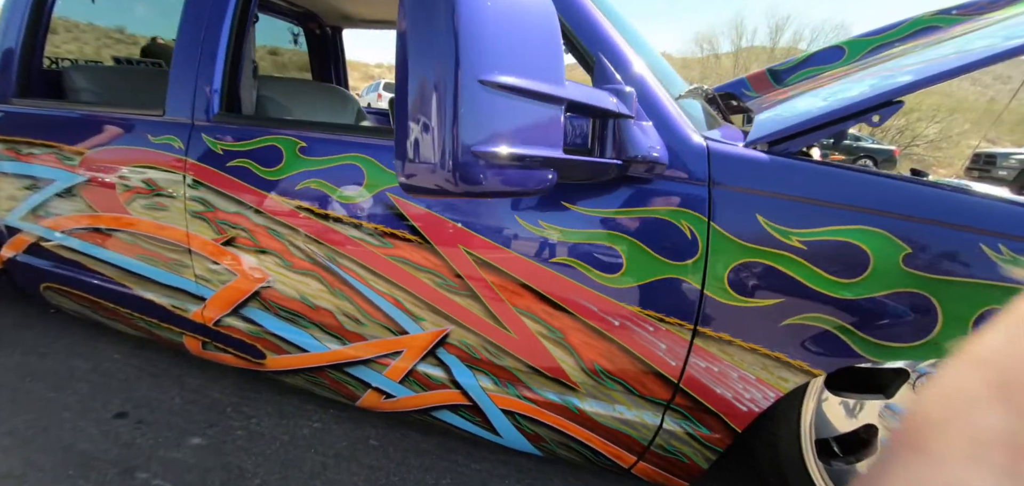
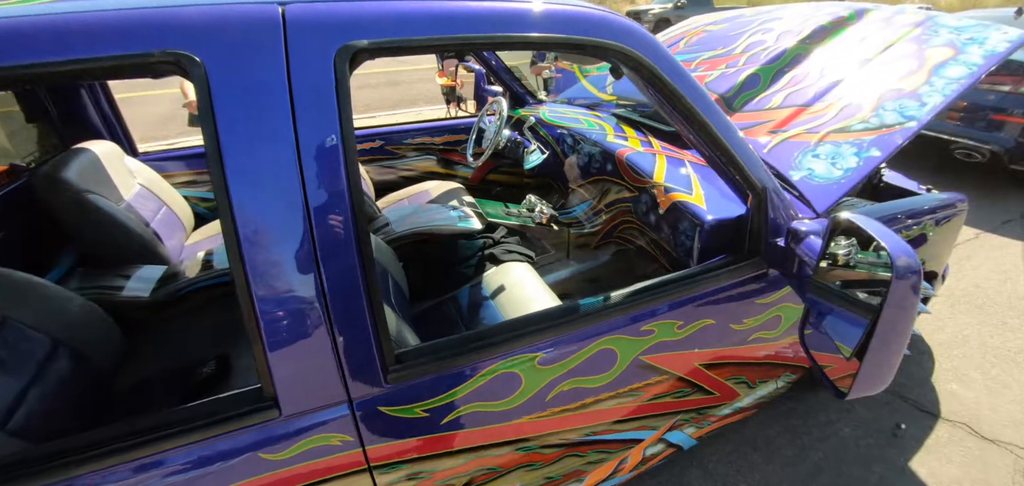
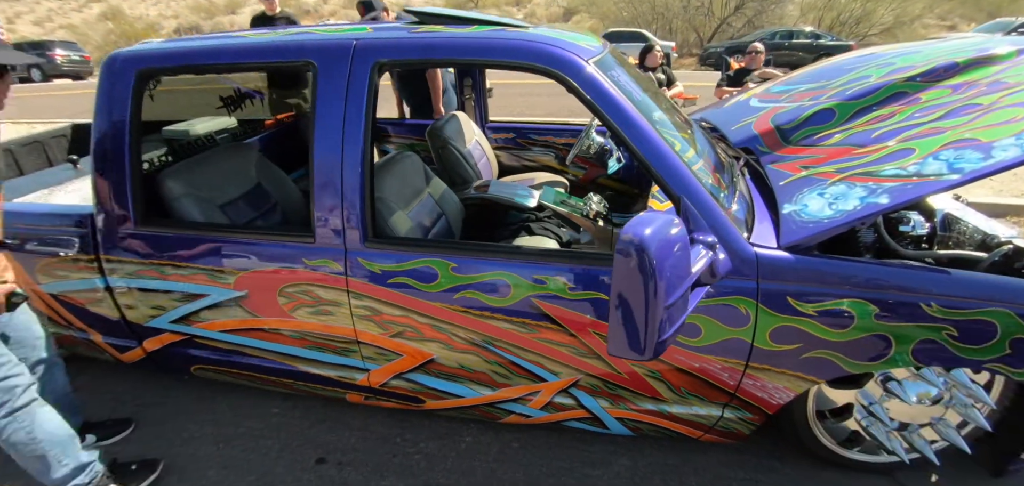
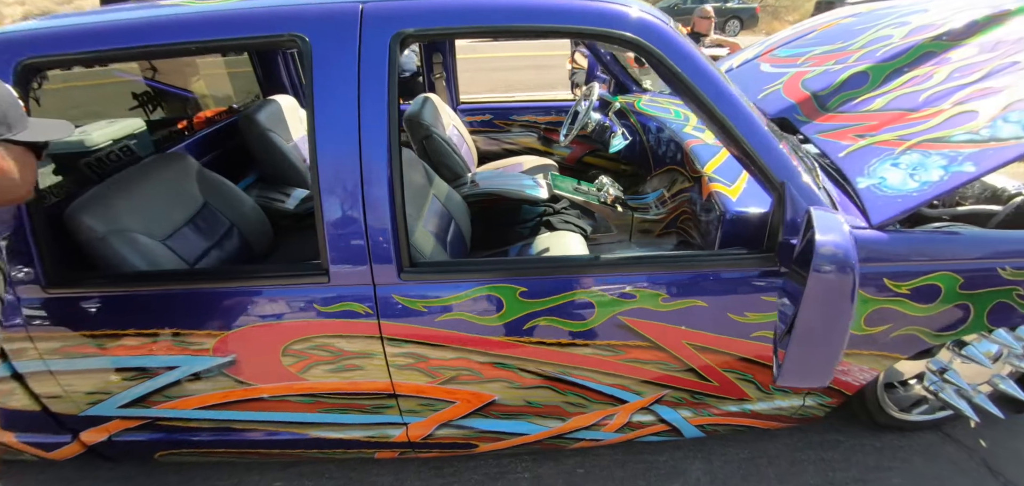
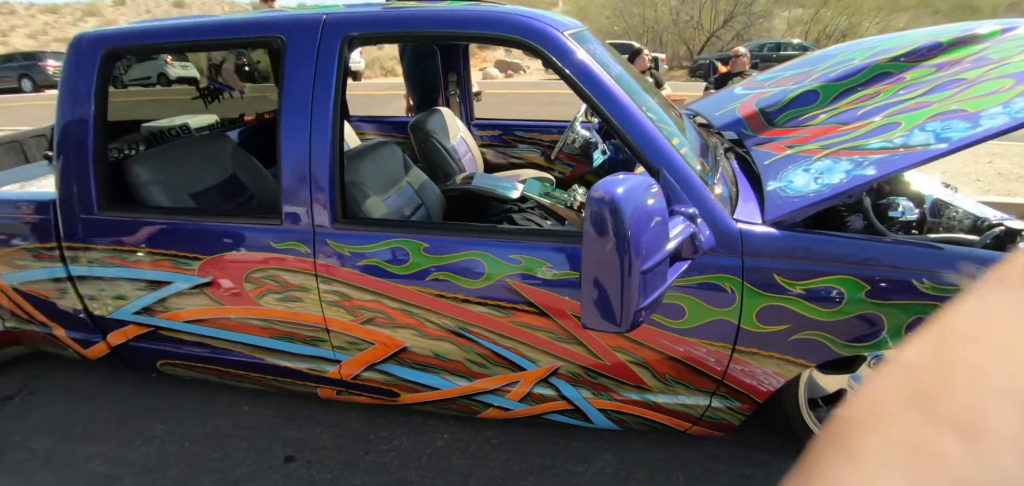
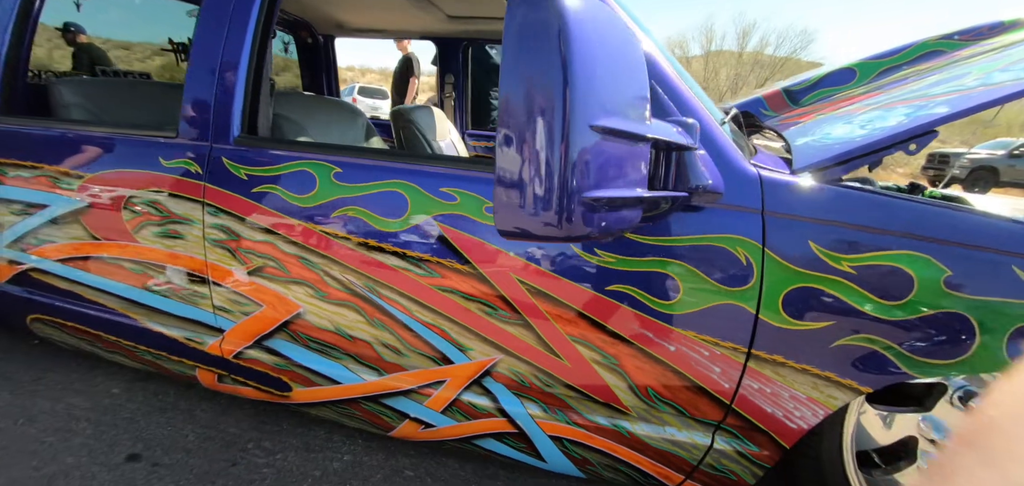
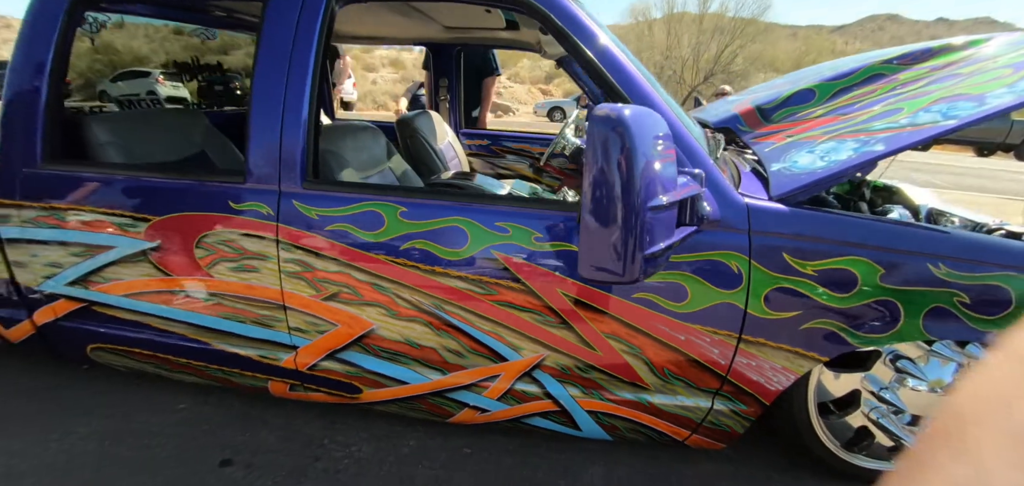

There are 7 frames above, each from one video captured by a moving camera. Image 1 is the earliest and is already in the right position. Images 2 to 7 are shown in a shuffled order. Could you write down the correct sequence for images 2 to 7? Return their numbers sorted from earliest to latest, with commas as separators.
6, 7, 5, 3, 4, 2
